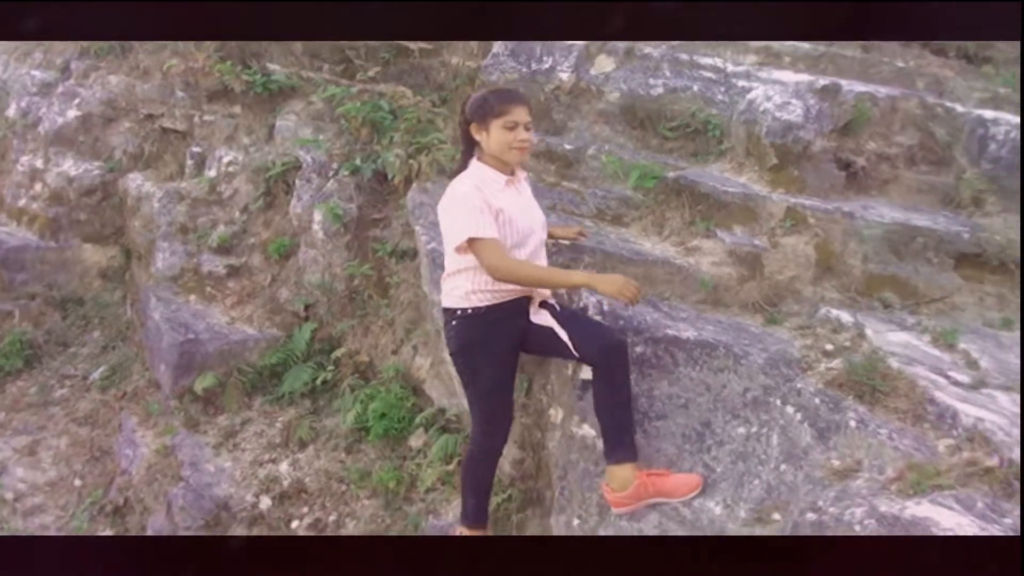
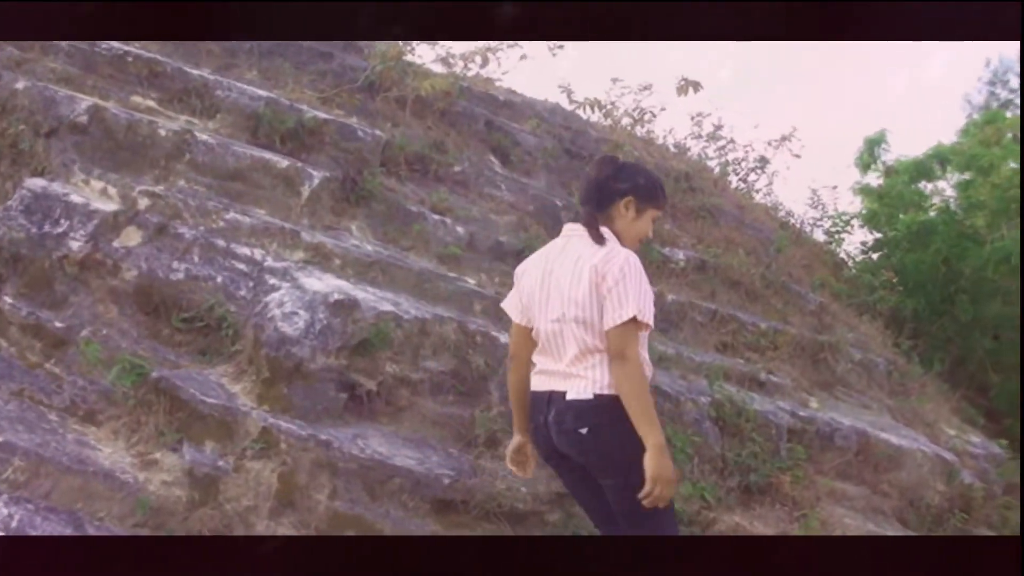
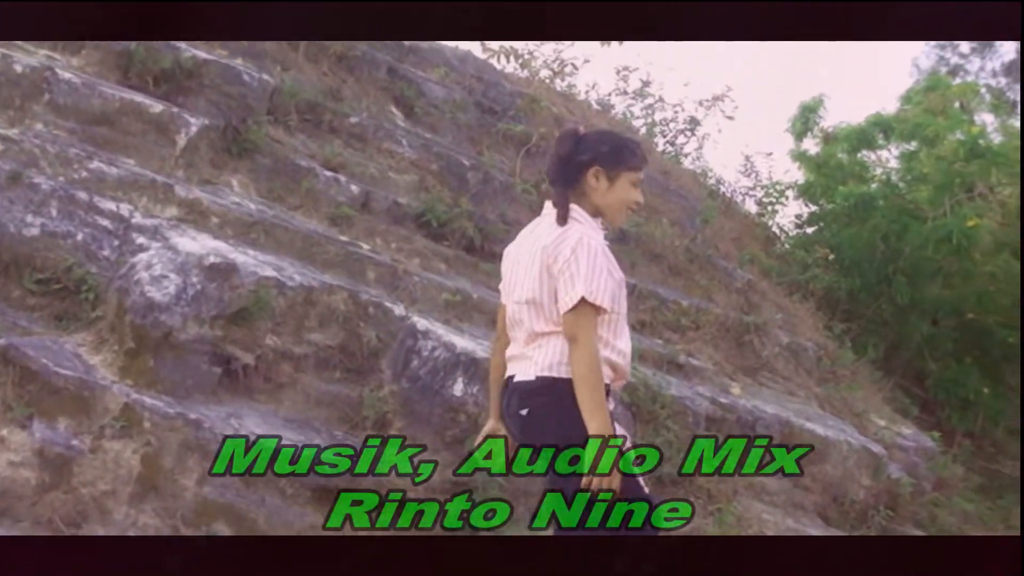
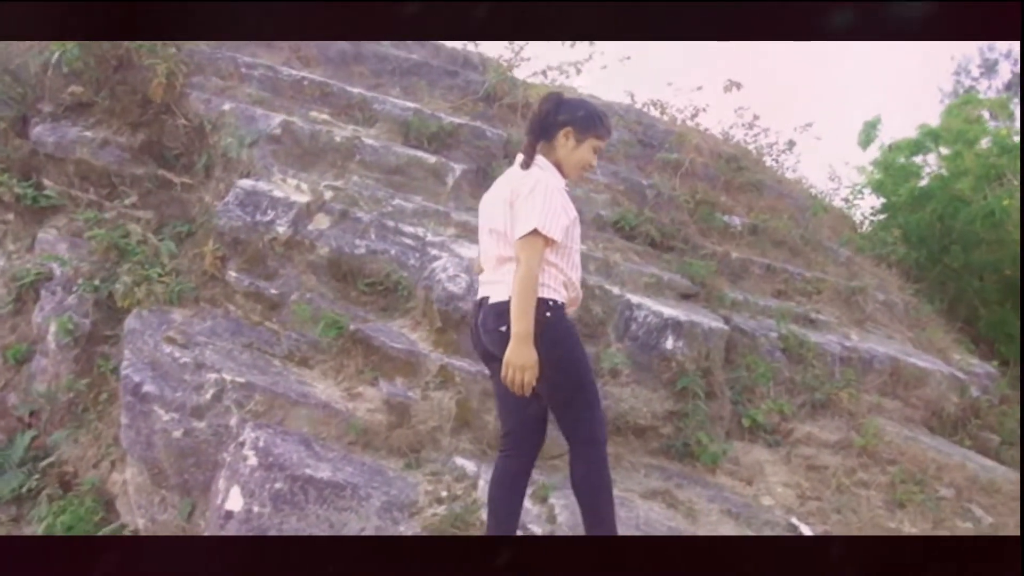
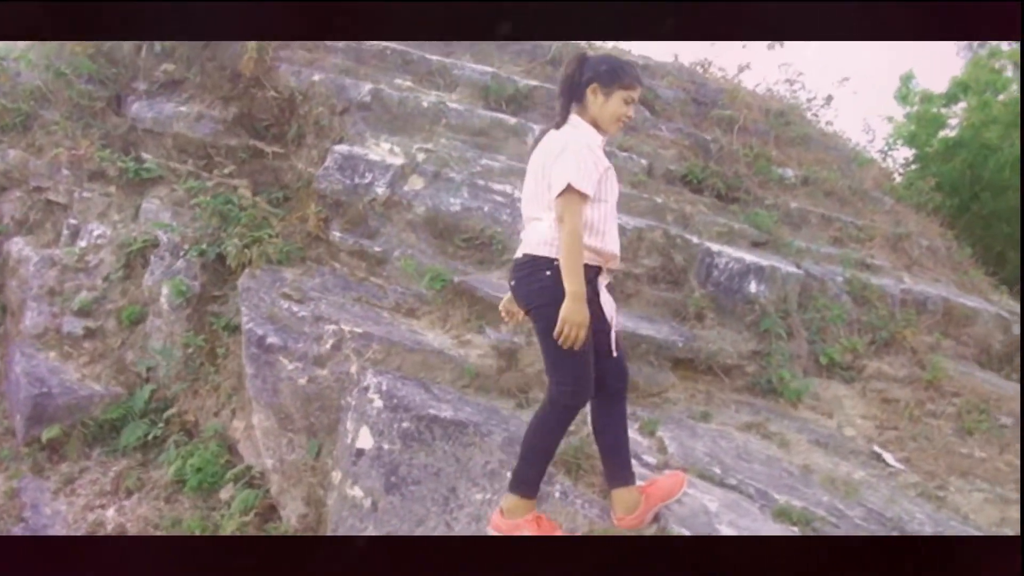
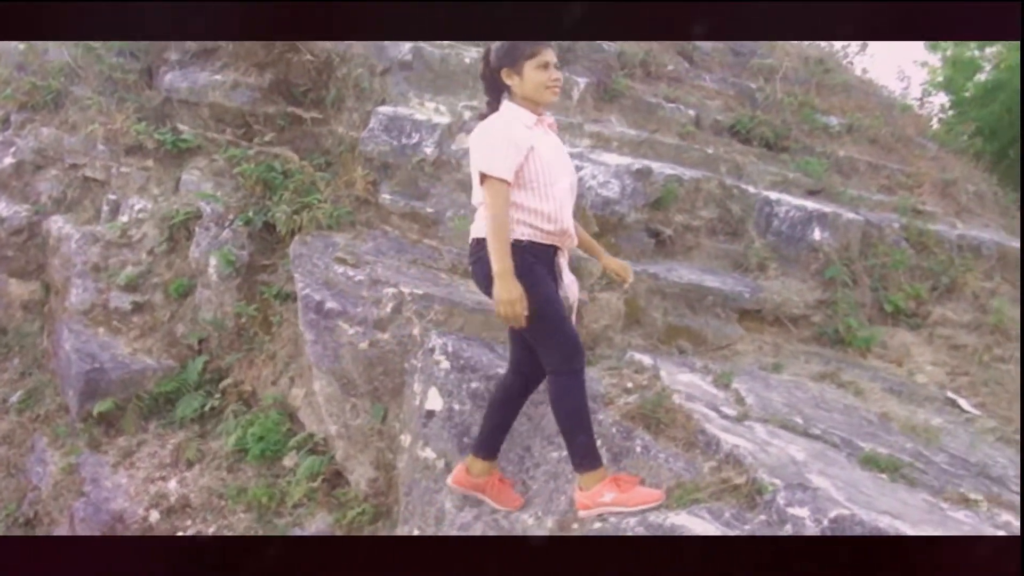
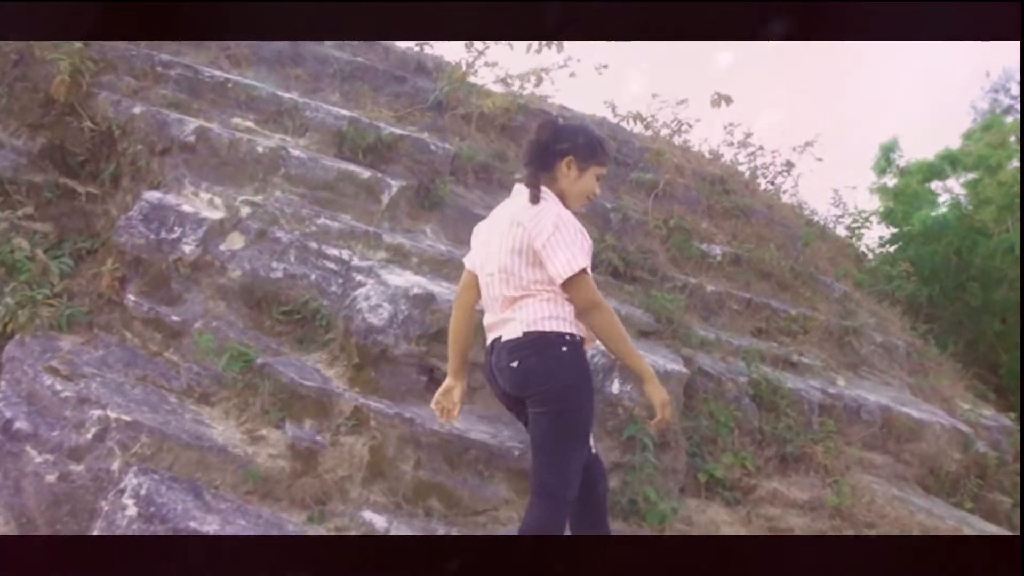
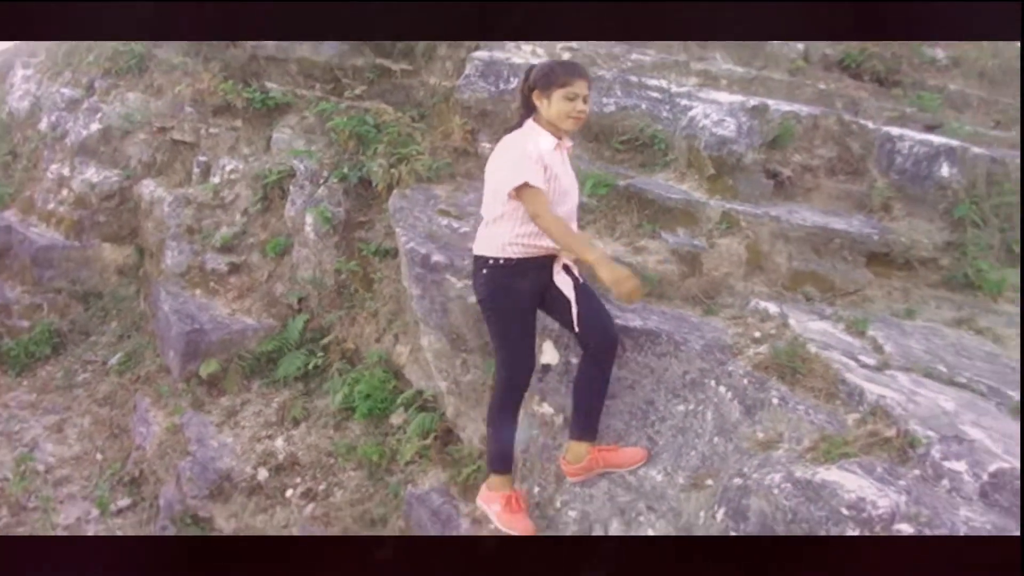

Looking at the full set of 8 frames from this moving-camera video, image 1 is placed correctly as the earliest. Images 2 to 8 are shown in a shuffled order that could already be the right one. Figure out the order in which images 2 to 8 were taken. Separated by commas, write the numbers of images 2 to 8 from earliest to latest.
8, 6, 5, 4, 7, 2, 3
